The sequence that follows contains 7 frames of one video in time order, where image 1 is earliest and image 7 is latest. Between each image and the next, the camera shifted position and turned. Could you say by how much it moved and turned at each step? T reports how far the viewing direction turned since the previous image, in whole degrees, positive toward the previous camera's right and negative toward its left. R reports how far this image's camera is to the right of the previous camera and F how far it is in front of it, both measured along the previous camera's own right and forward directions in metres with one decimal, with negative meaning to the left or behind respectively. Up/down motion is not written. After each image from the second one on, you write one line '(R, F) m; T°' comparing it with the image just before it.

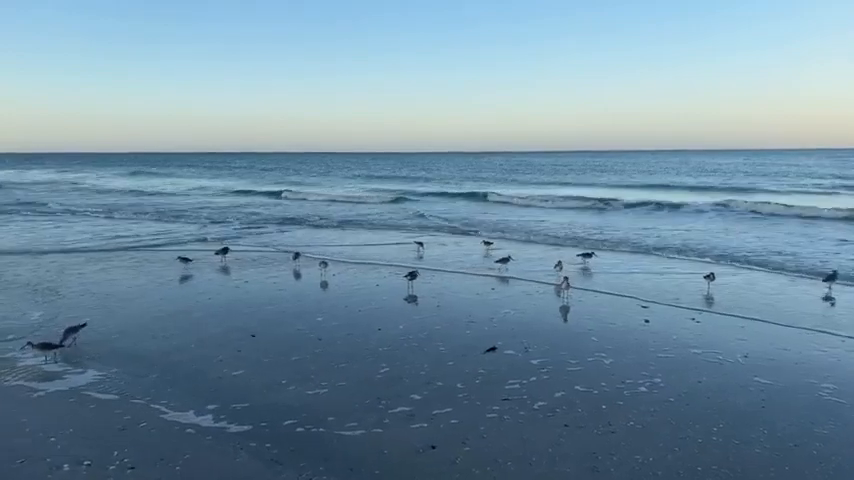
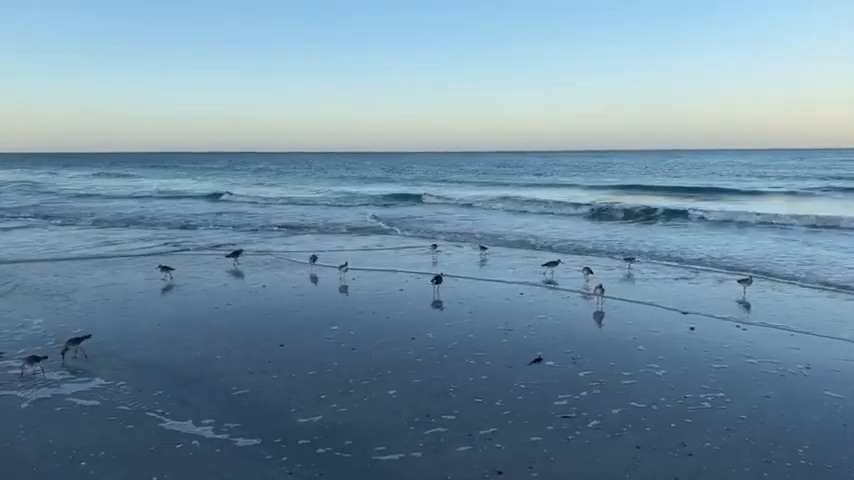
(-0.6, +0.5) m; 0°
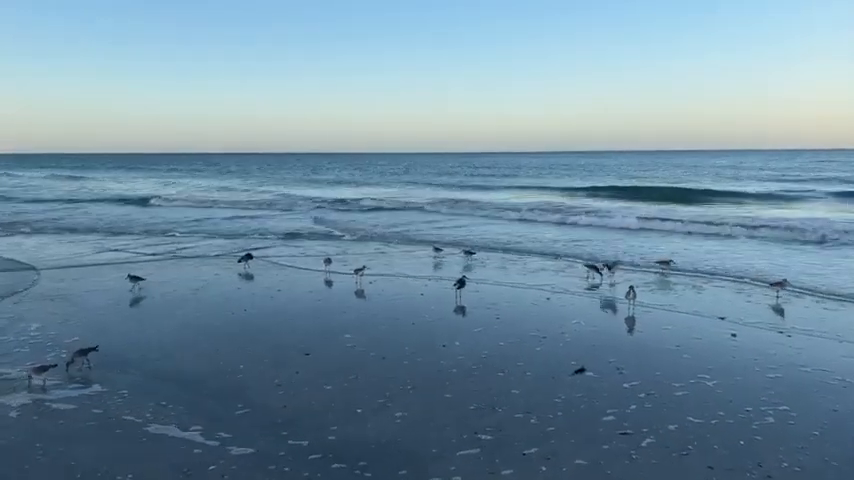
(-0.5, +0.5) m; 0°
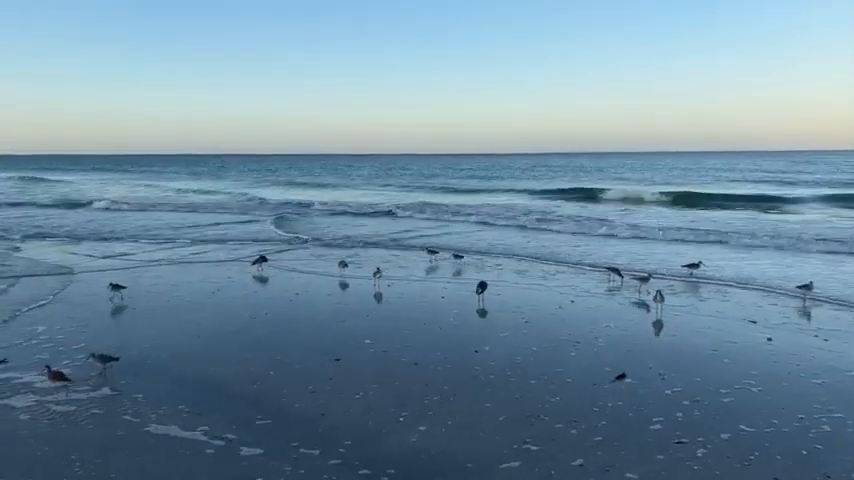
(-0.5, +0.2) m; 0°
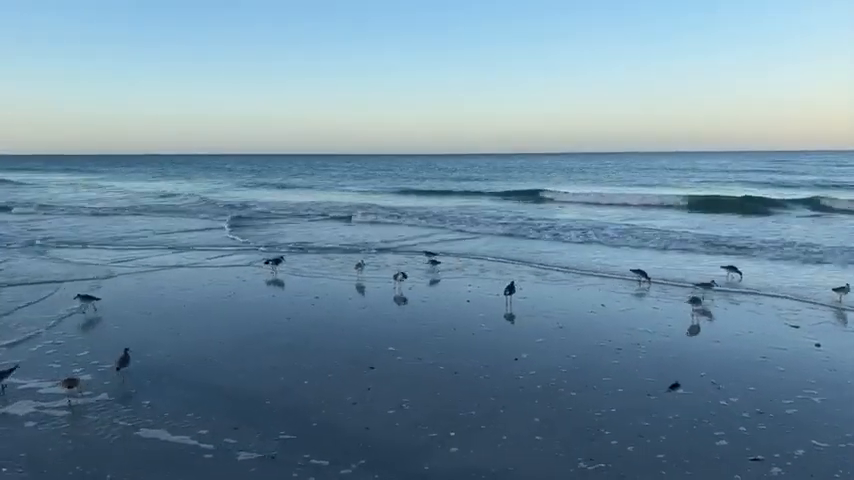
(-0.6, +0.4) m; 0°
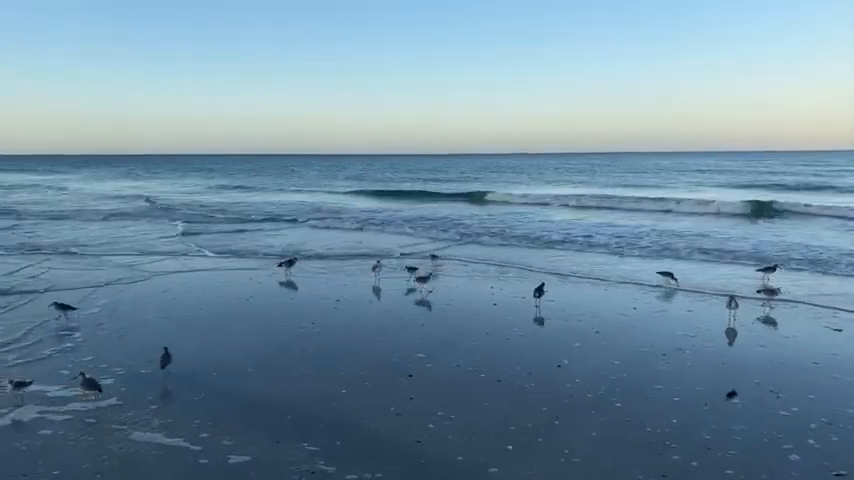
(-0.6, +0.4) m; 0°
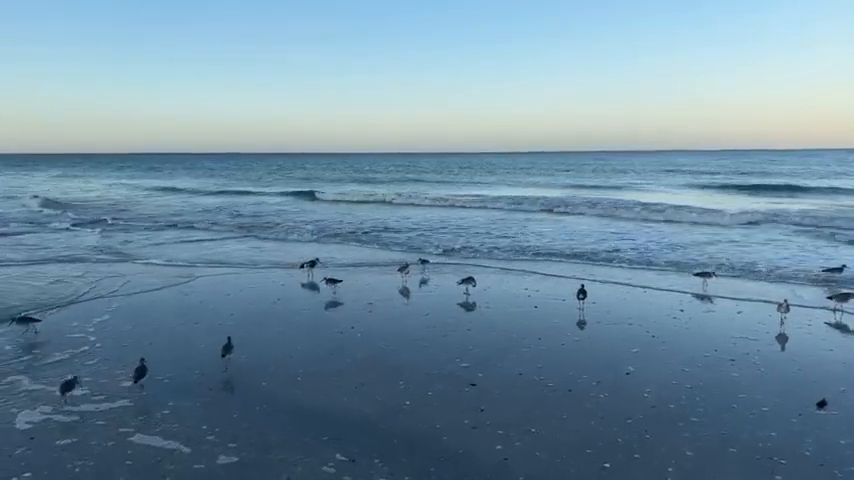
(-1.0, +0.5) m; +1°
